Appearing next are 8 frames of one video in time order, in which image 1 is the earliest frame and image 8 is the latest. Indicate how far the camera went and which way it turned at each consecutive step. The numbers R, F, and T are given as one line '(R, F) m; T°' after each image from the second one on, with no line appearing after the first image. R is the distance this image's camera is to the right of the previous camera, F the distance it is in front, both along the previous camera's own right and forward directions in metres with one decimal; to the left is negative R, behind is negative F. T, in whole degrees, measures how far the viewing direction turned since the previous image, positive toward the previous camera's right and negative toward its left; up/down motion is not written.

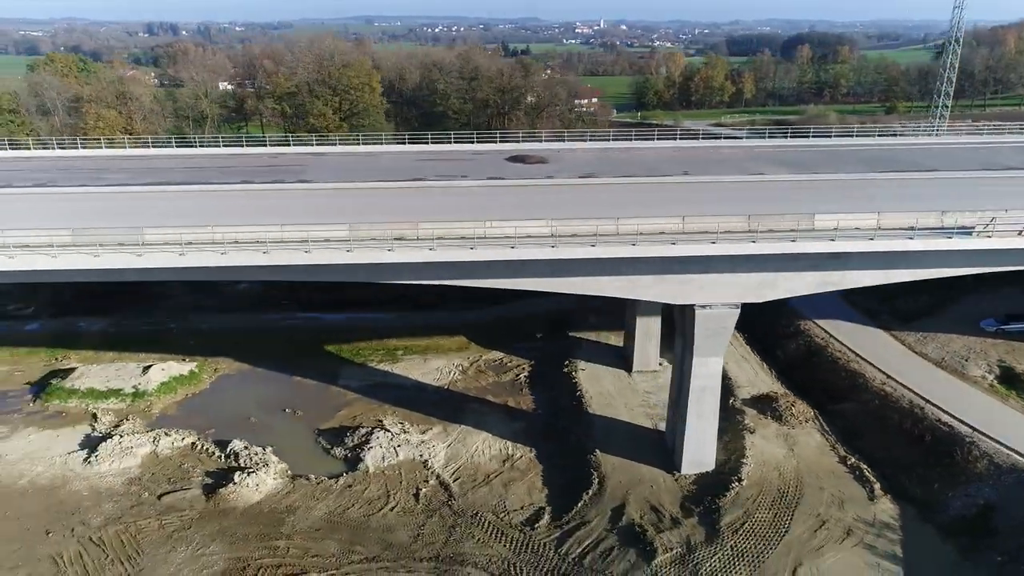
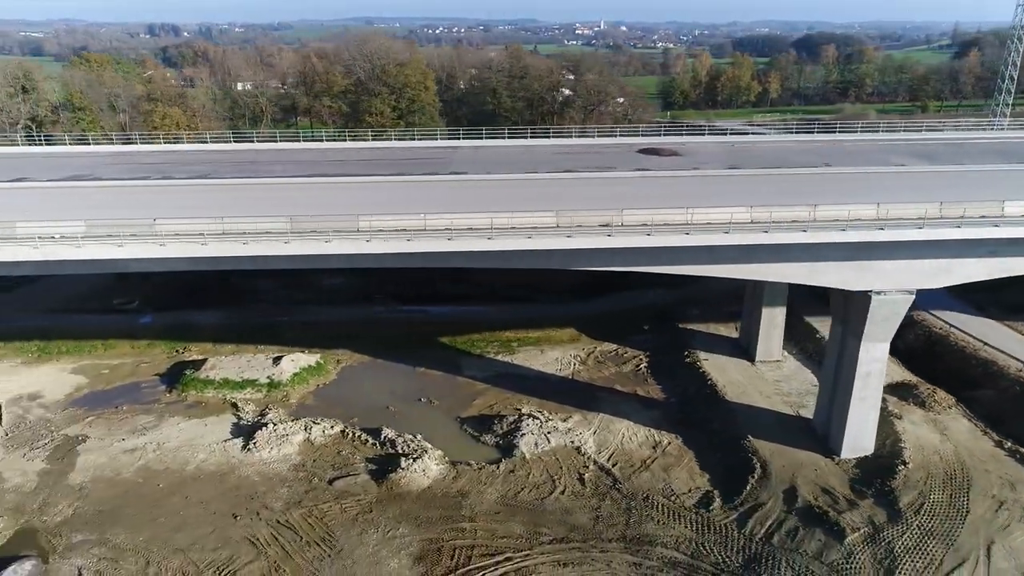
(-4.8, -0.4) m; 0°
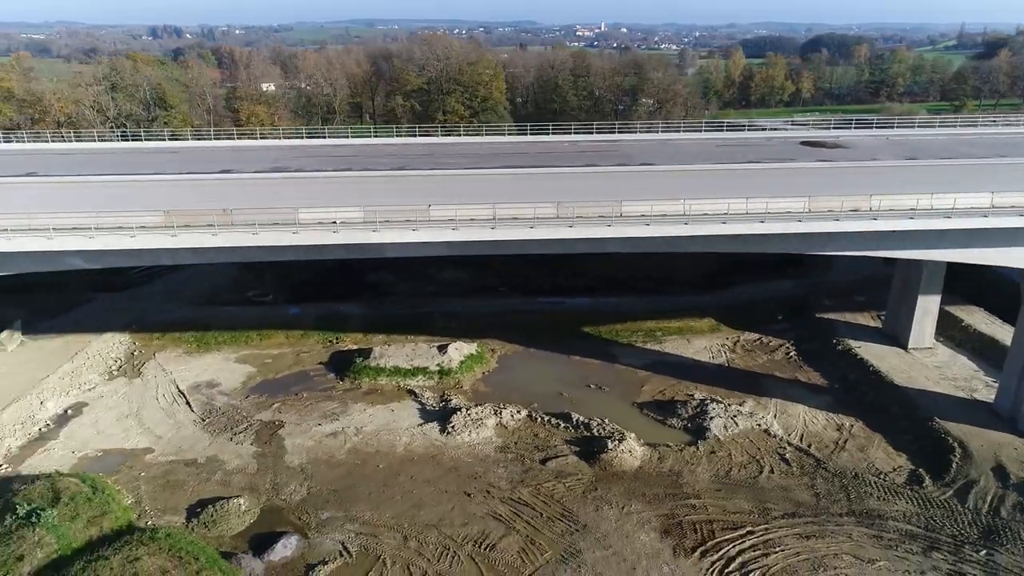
(-6.3, -0.6) m; 0°
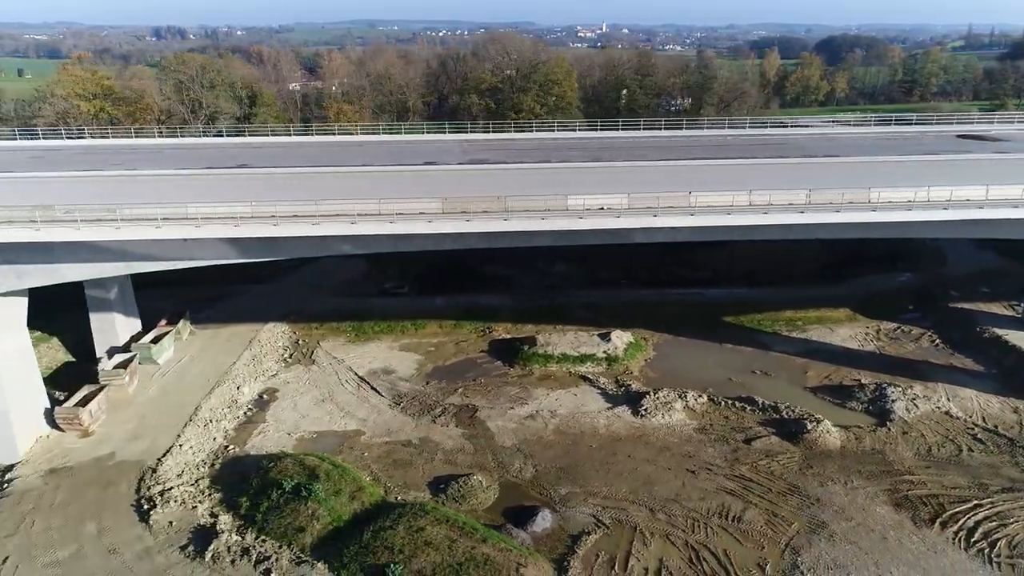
(-6.5, -0.7) m; 0°
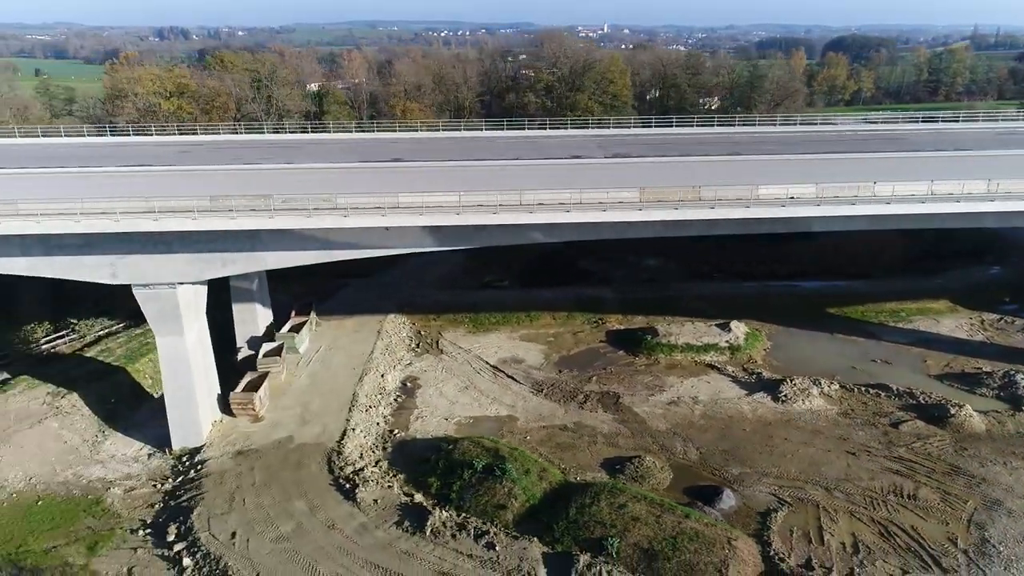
(-5.0, -0.6) m; 0°
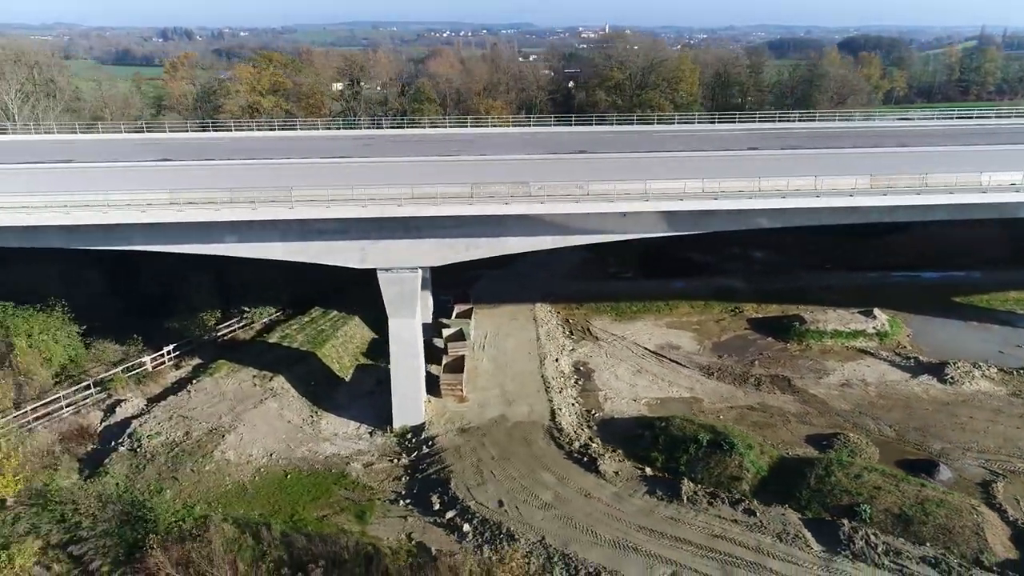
(-6.4, -0.8) m; 0°
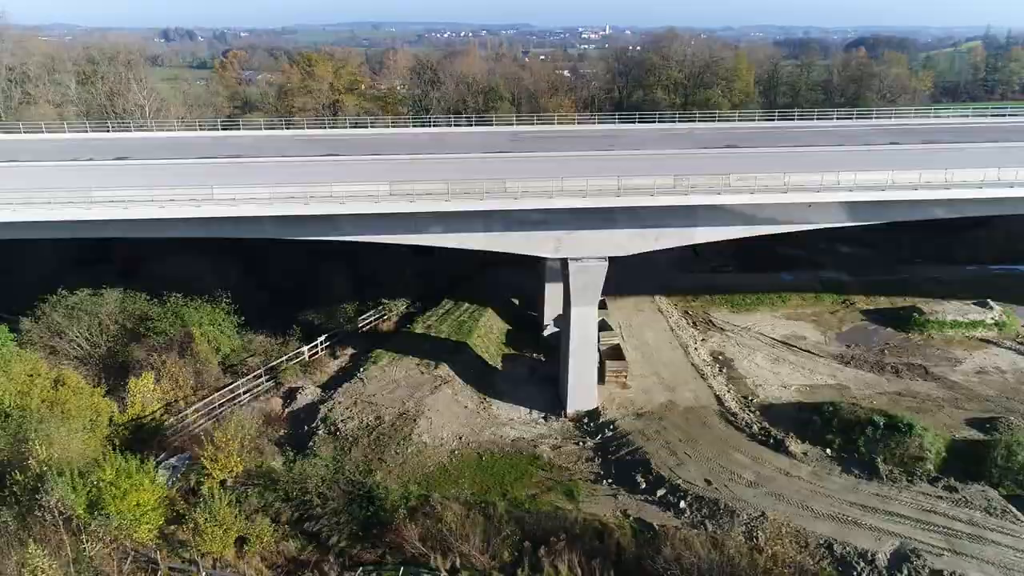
(-5.5, -0.7) m; 0°
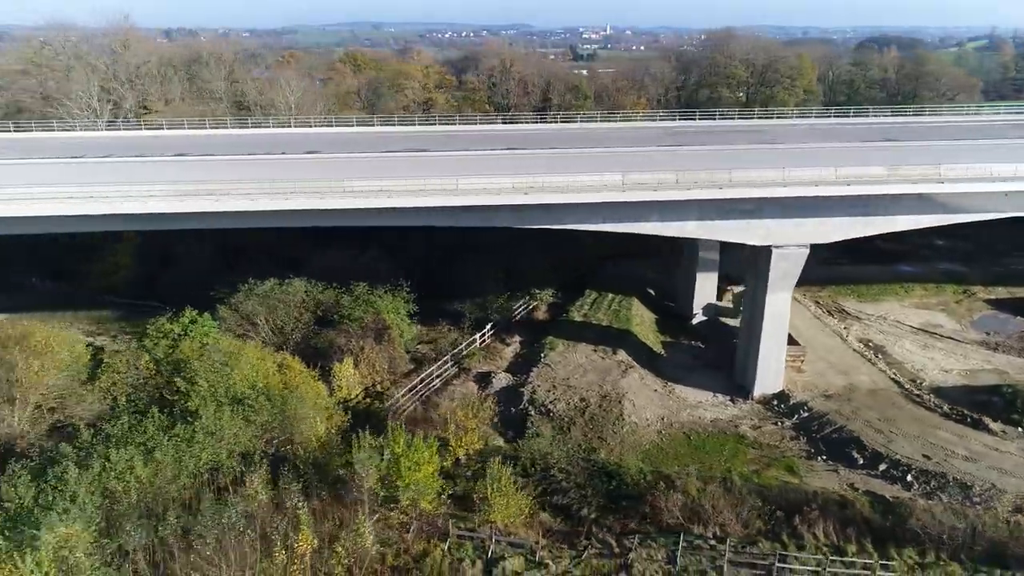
(-6.4, -0.8) m; 0°
